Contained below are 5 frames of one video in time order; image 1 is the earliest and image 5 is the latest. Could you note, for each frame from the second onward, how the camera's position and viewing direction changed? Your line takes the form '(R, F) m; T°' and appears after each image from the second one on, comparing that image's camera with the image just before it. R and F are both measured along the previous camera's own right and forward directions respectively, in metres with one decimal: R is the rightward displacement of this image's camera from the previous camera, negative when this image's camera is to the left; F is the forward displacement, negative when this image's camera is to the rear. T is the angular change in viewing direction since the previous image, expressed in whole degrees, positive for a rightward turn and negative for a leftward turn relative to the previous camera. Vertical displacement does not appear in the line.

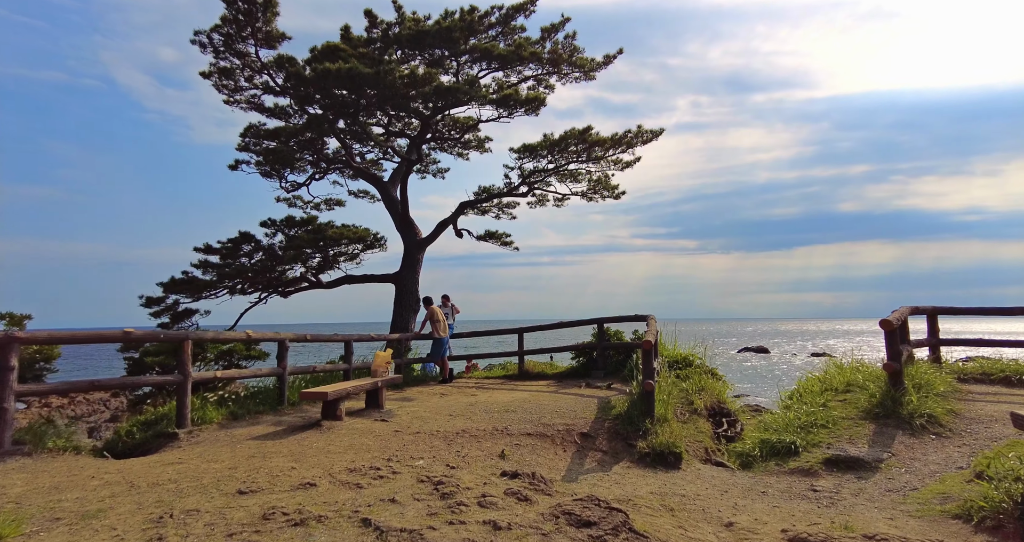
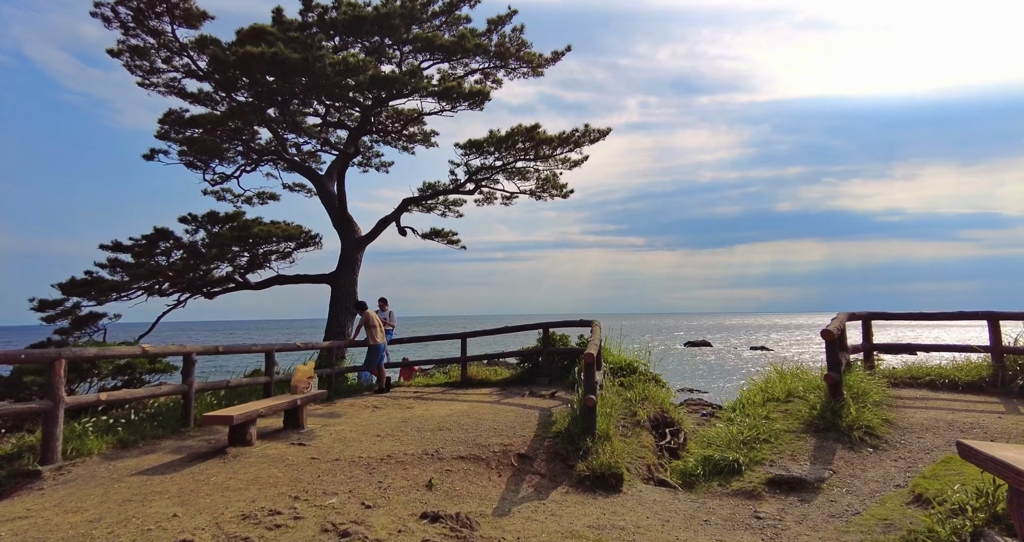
(+0.2, +0.4) m; +5°
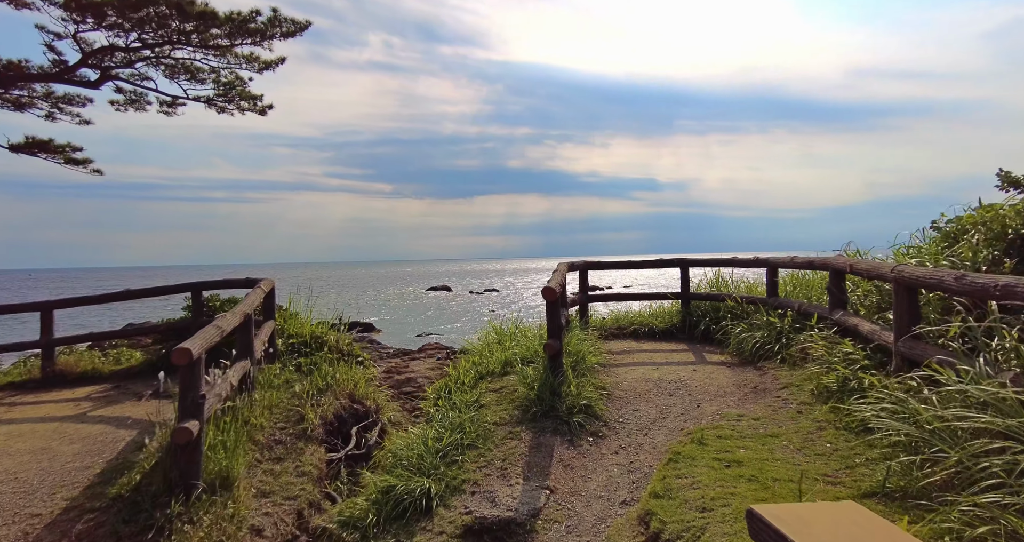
(+1.1, +2.0) m; +26°
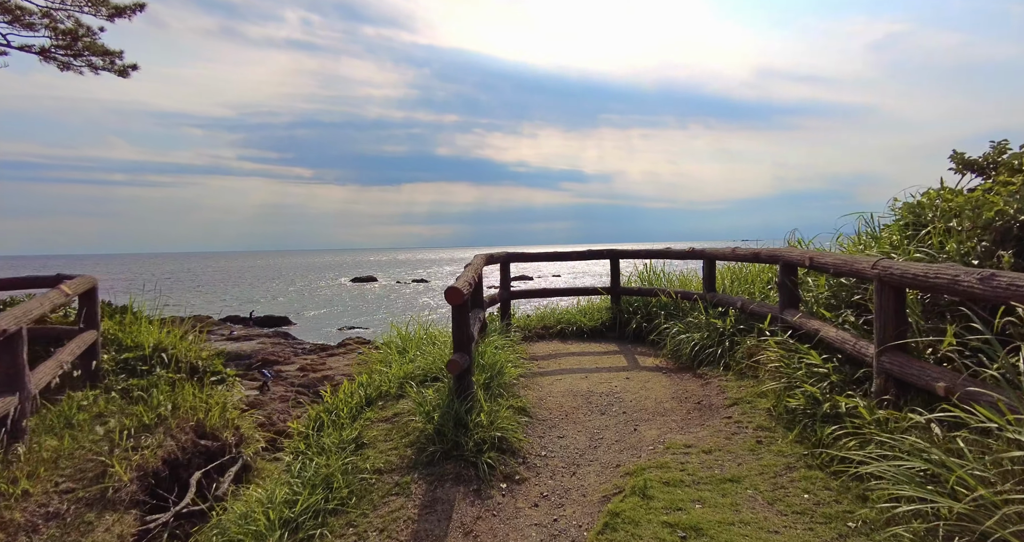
(+0.3, +1.1) m; +7°
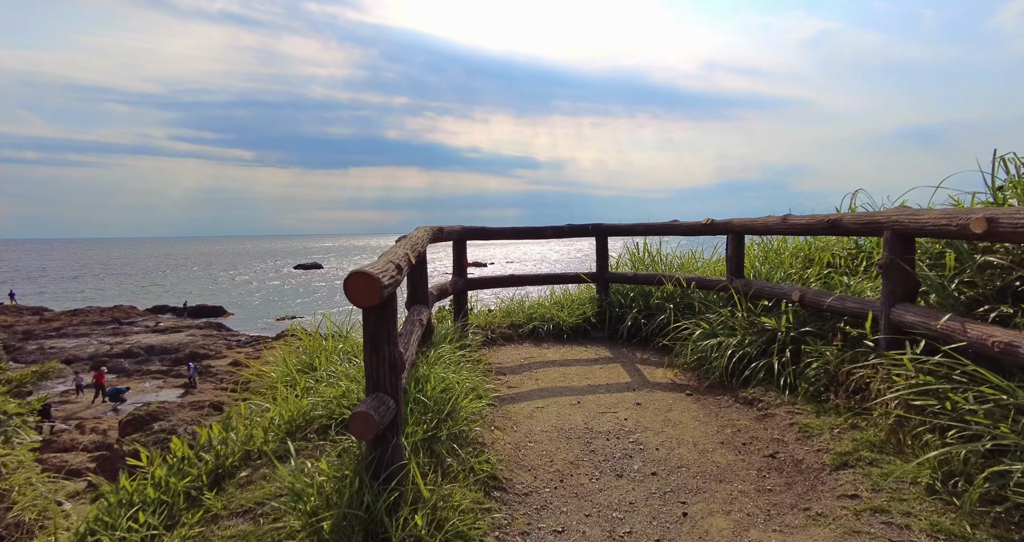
(0.0, +1.9) m; +5°
